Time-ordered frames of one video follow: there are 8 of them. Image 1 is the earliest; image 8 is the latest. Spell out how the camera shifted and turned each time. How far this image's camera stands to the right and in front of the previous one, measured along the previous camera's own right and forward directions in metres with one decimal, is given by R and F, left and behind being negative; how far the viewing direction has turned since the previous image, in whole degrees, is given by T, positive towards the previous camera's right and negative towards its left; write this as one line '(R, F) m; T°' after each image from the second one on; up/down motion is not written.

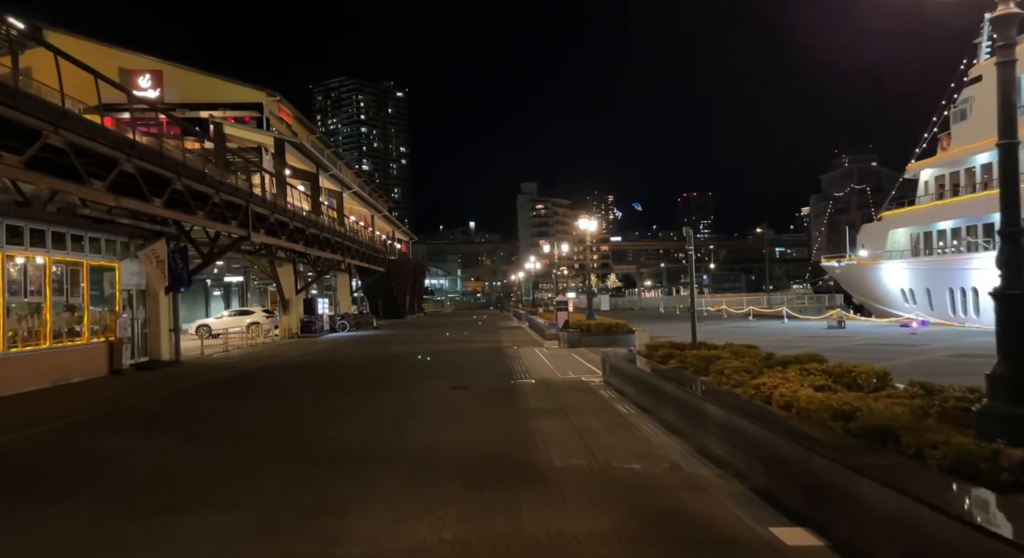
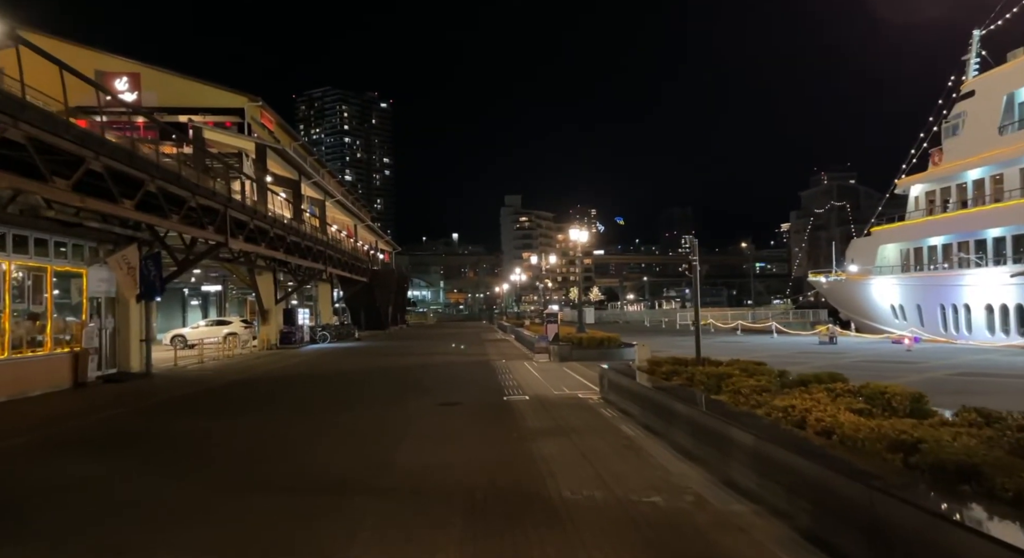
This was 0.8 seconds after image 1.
(-0.2, +0.7) m; +2°
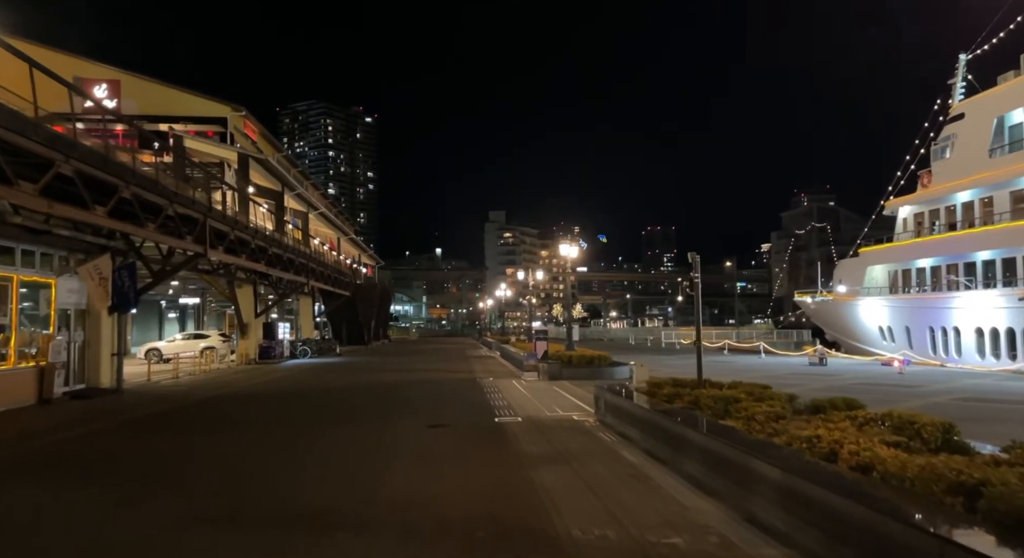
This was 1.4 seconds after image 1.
(-0.2, +0.5) m; +2°
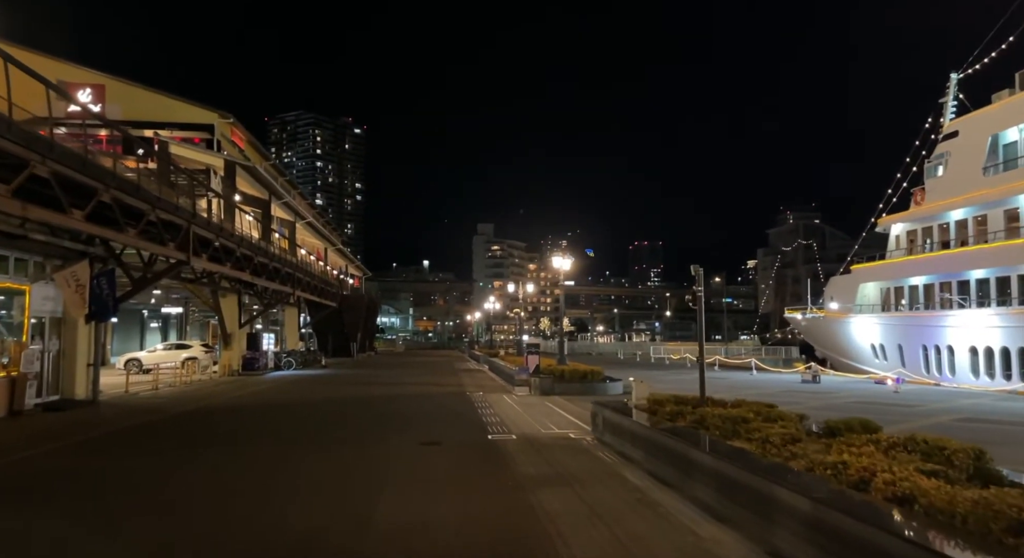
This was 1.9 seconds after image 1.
(-0.2, +0.4) m; +1°
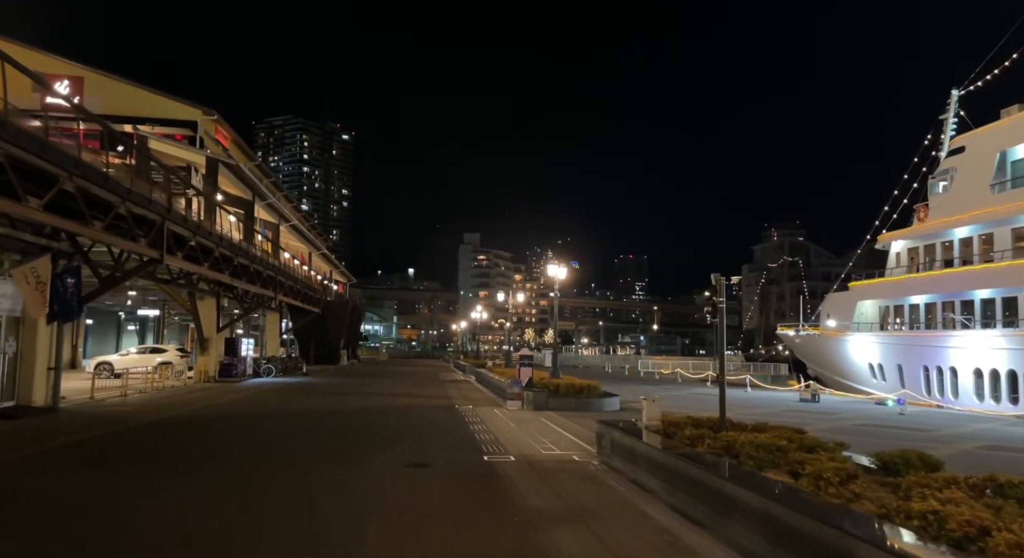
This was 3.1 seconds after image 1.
(-0.3, +1.0) m; +1°
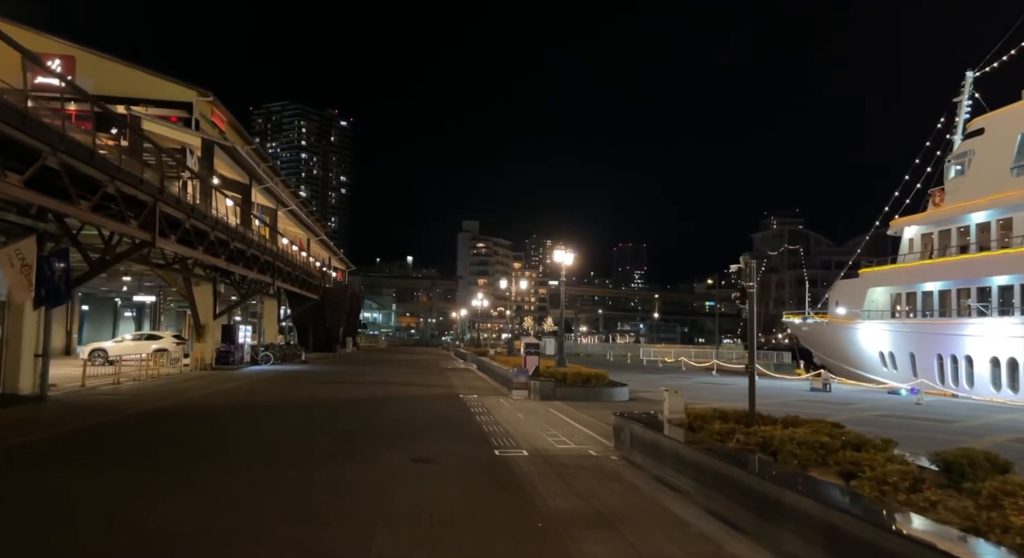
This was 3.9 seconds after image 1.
(-0.2, +0.7) m; 0°
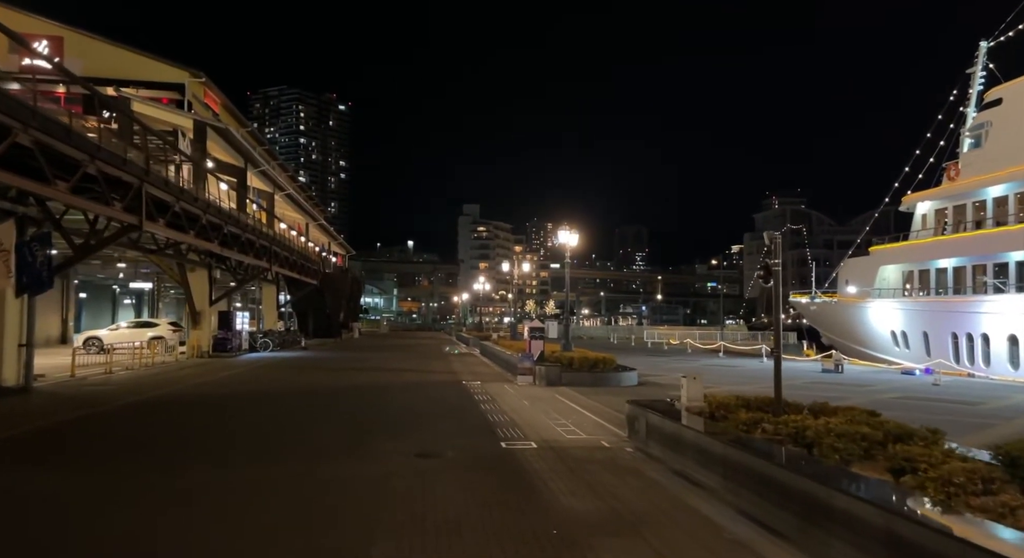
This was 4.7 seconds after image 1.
(-0.1, +0.7) m; 0°
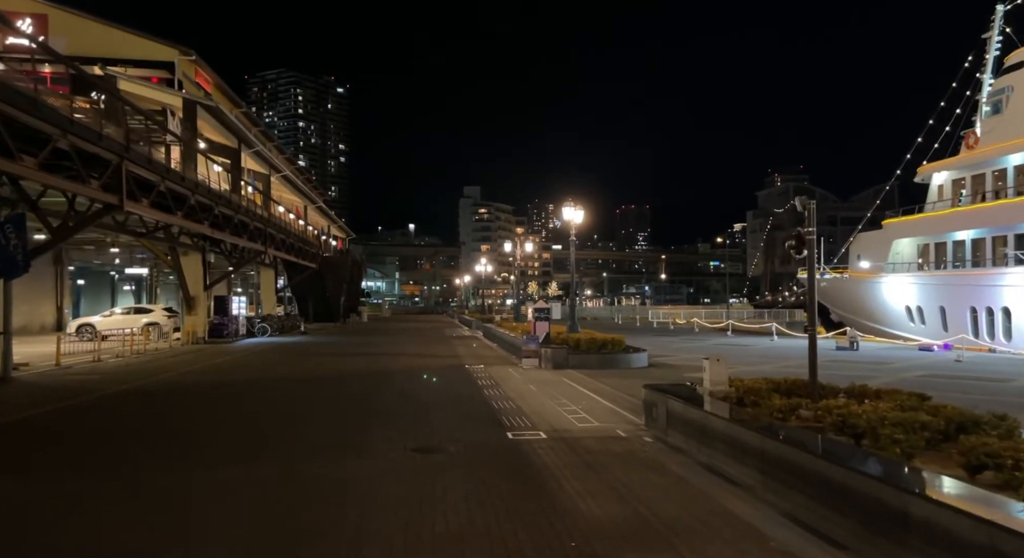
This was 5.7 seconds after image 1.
(0.0, +0.8) m; 0°
